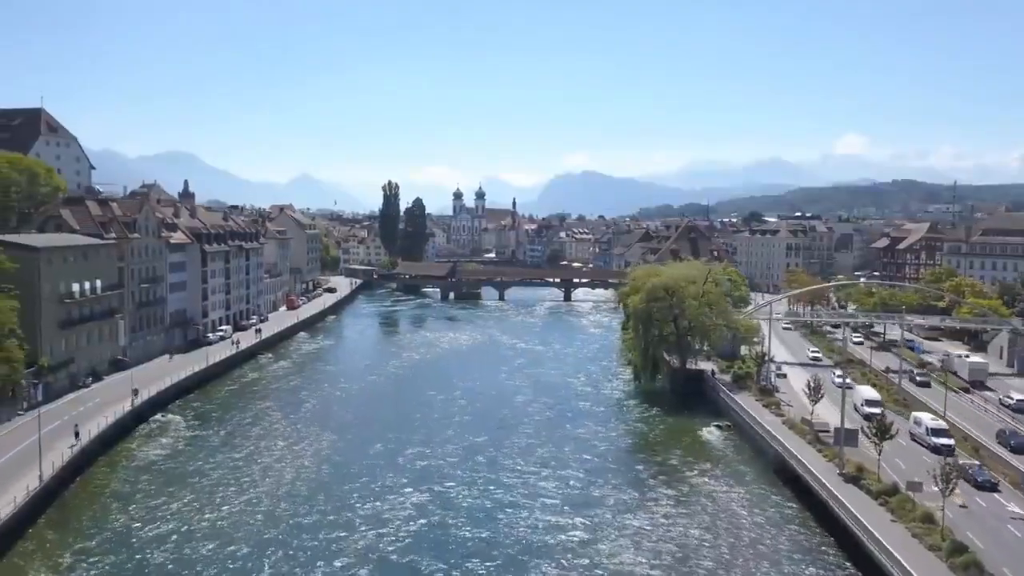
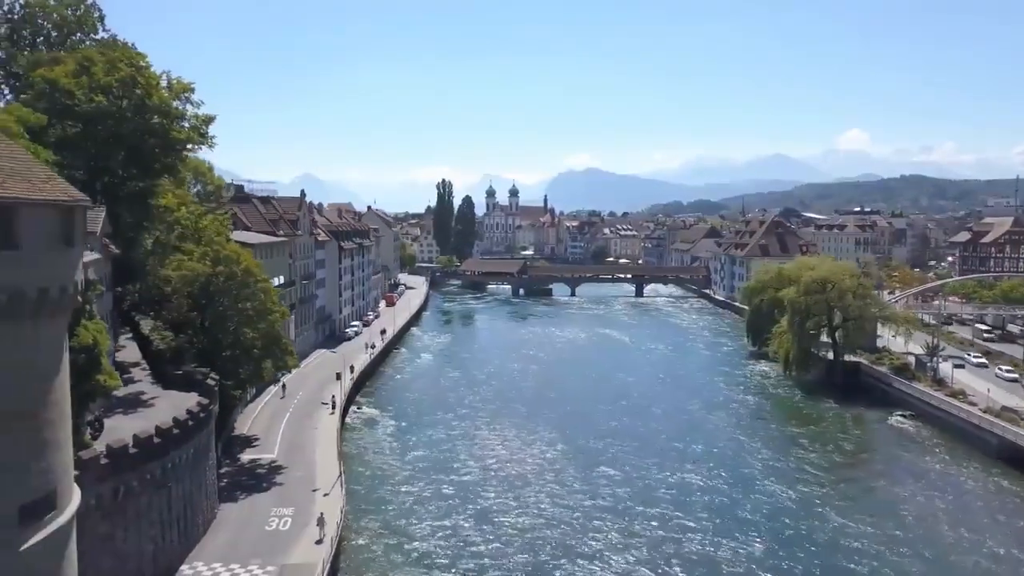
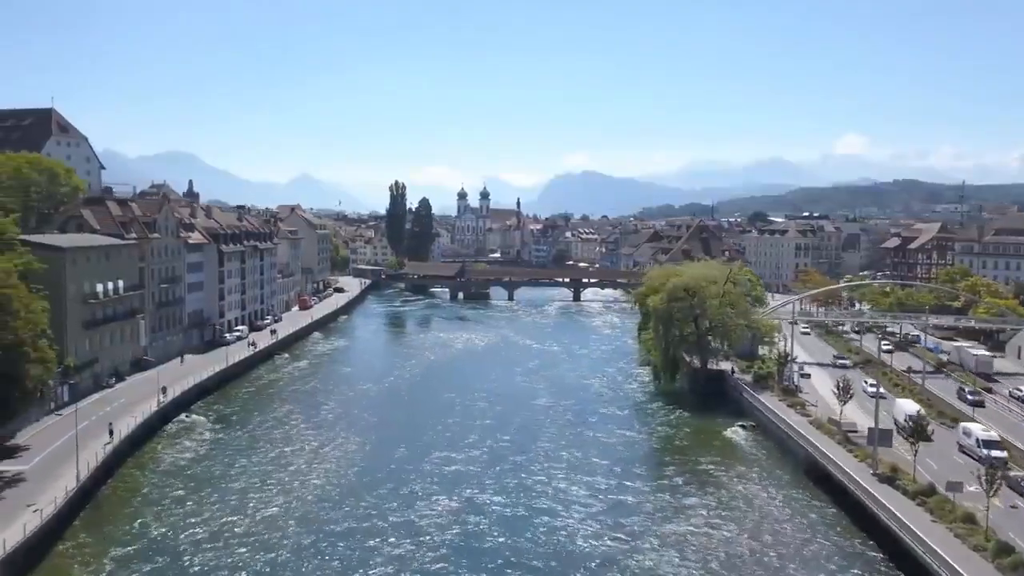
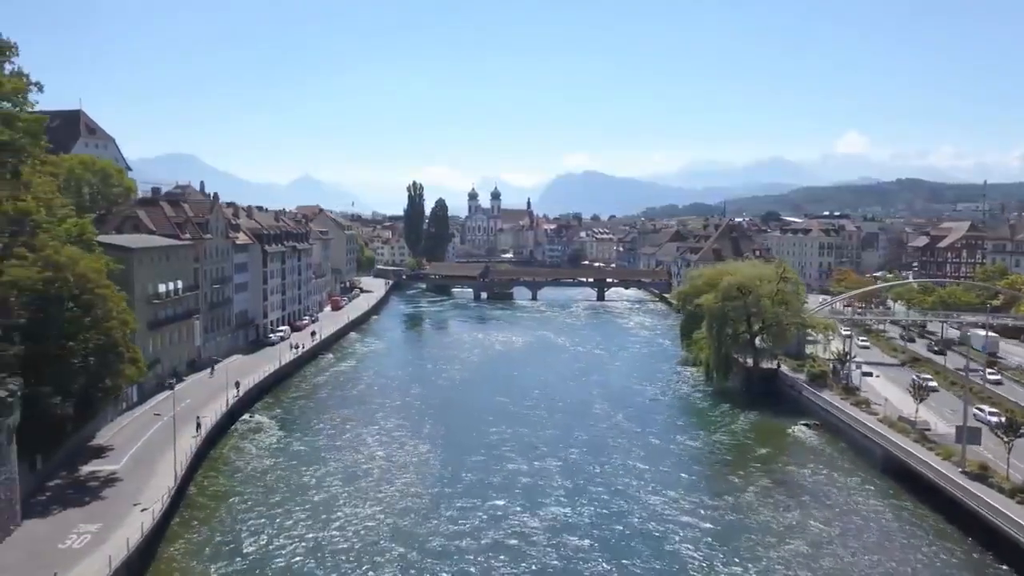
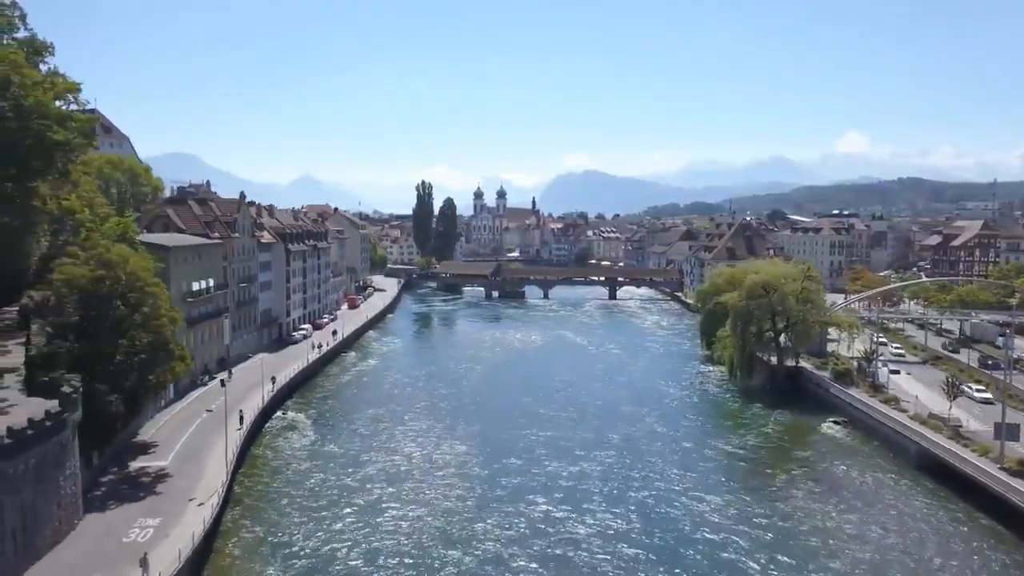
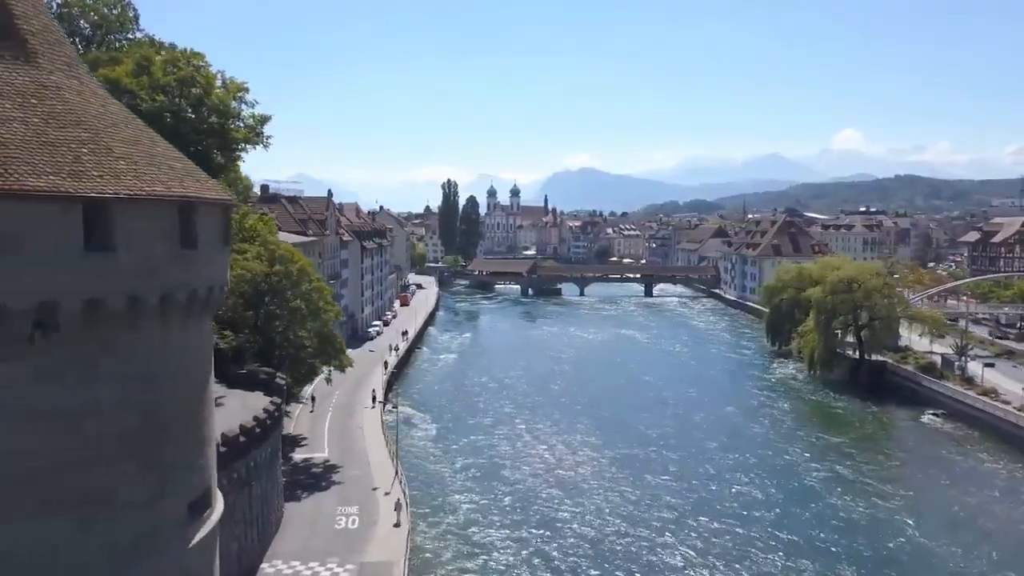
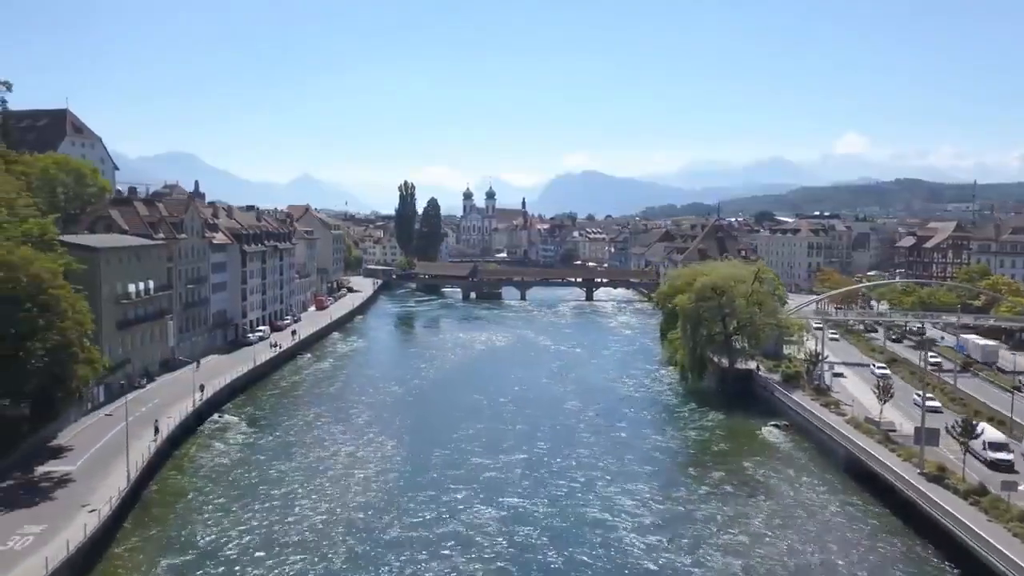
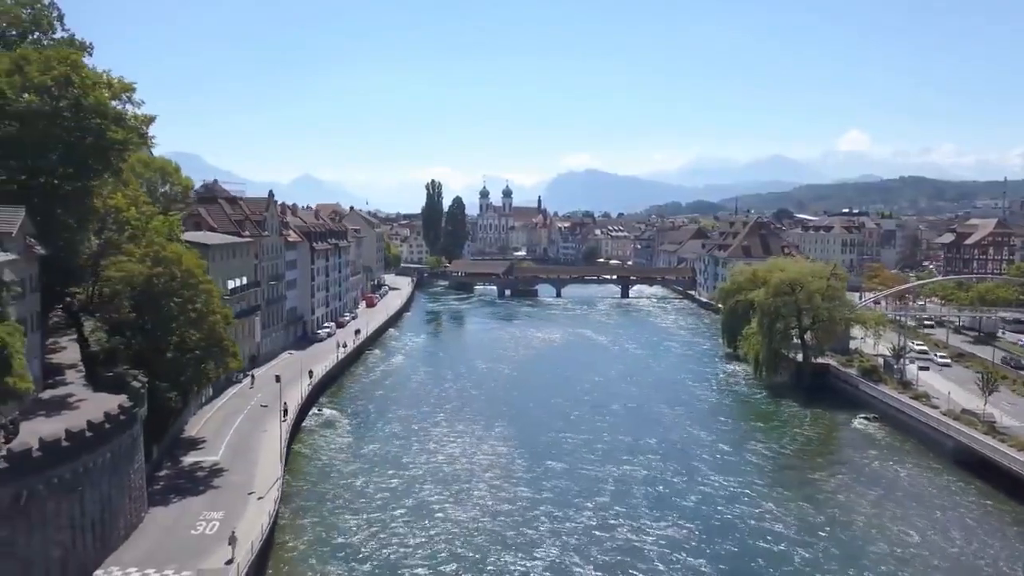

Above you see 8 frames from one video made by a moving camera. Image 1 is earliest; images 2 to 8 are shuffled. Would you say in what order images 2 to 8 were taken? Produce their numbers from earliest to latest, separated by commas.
3, 7, 4, 5, 8, 2, 6
